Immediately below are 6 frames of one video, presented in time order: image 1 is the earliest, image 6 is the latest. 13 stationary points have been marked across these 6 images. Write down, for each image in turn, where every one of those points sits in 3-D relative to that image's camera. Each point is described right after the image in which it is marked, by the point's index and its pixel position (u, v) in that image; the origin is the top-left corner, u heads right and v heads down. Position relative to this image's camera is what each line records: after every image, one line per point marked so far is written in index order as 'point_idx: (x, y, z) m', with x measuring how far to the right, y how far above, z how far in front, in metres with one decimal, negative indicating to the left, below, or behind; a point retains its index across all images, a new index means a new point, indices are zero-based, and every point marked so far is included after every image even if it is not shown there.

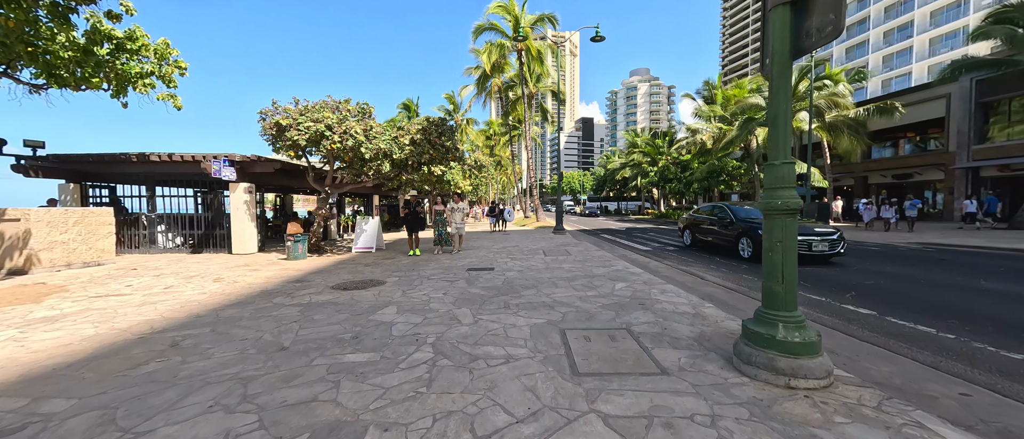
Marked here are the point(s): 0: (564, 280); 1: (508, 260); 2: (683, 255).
0: (+1.0, -1.2, +6.6) m
1: (-0.1, -1.1, +9.6) m
2: (+5.3, -1.1, +10.5) m
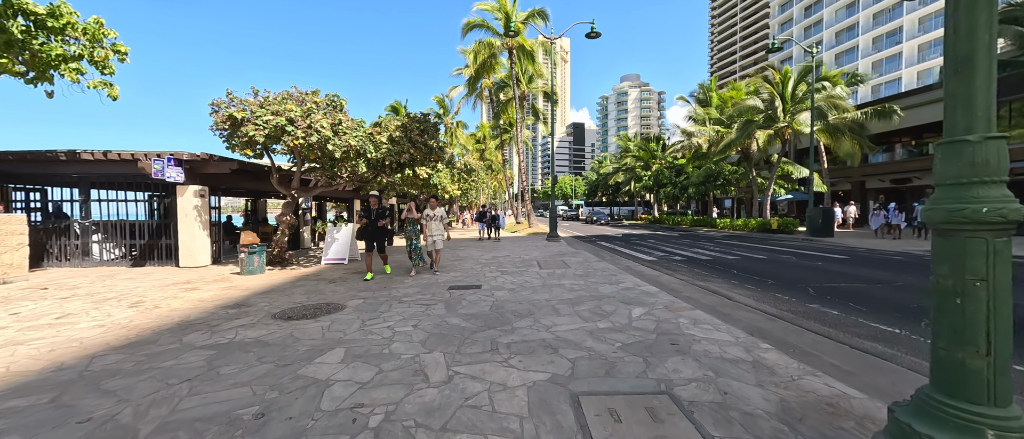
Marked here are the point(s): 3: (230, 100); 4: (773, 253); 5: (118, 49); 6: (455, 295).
0: (+0.8, -1.3, +5.4) m
1: (-0.4, -1.3, +8.3) m
2: (+5.0, -1.3, +9.3) m
3: (-7.6, +3.2, +9.3) m
4: (+9.2, -1.2, +12.1) m
5: (-10.7, +4.7, +9.4) m
6: (-1.0, -1.4, +6.2) m
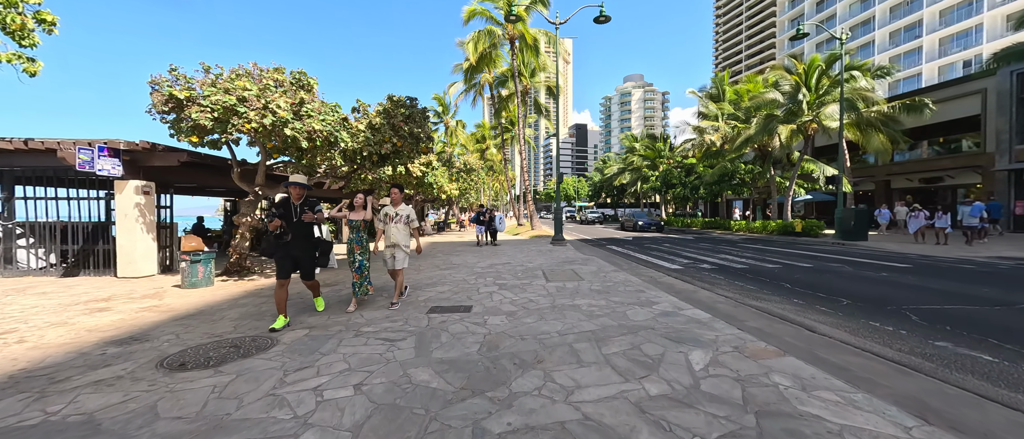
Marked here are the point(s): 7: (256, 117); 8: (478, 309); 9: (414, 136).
0: (+0.8, -1.3, +3.7) m
1: (-0.4, -1.4, +6.6) m
2: (+5.0, -1.4, +7.7) m
3: (-7.6, +3.2, +7.8) m
4: (+9.2, -1.2, +10.4) m
5: (-10.7, +4.6, +7.9) m
6: (-1.0, -1.4, +4.6) m
7: (-5.2, +2.1, +7.1) m
8: (-0.5, -1.4, +5.3) m
9: (-2.6, +2.3, +9.4) m
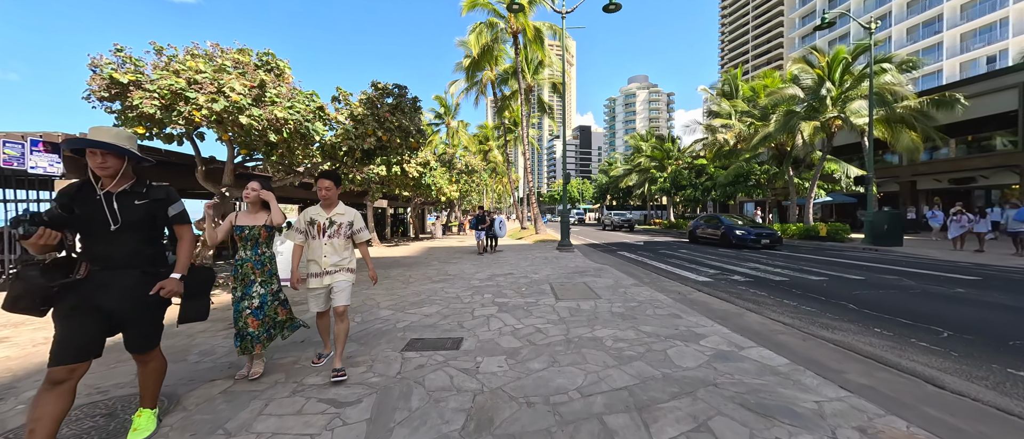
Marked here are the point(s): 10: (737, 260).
0: (+0.8, -1.4, +2.5) m
1: (-0.3, -1.5, +5.4) m
2: (+5.1, -1.5, +6.4) m
3: (-7.6, +3.1, +6.6) m
4: (+9.3, -1.3, +9.1) m
5: (-10.7, +4.5, +6.8) m
6: (-1.0, -1.5, +3.3) m
7: (-5.2, +2.0, +5.9) m
8: (-0.5, -1.5, +4.0) m
9: (-2.6, +2.2, +8.2) m
10: (+7.7, -1.4, +11.8) m
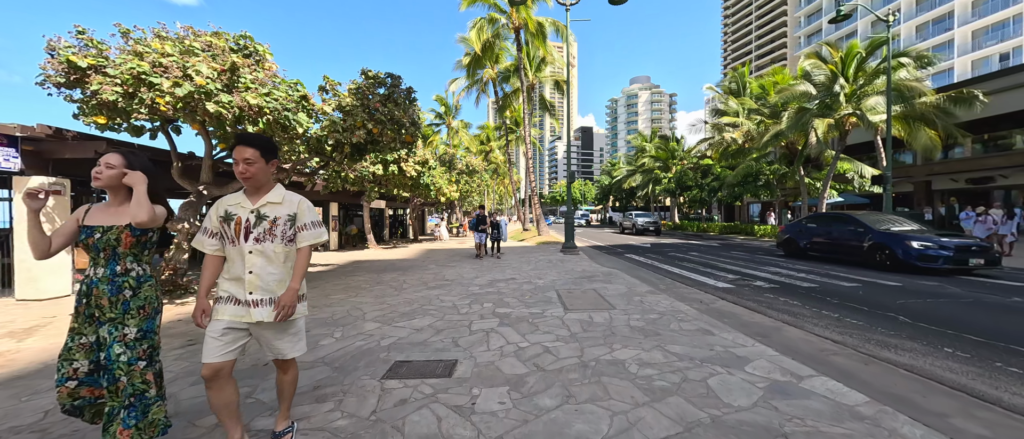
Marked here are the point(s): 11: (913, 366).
0: (+0.9, -1.4, +1.8) m
1: (-0.3, -1.5, +4.7) m
2: (+5.1, -1.5, +5.7) m
3: (-7.5, +3.1, +6.0) m
4: (+9.3, -1.4, +8.4) m
5: (-10.6, +4.5, +6.1) m
6: (-1.0, -1.5, +2.6) m
7: (-5.1, +2.0, +5.2) m
8: (-0.5, -1.5, +3.3) m
9: (-2.5, +2.2, +7.5) m
10: (+7.7, -1.4, +11.0) m
11: (+4.1, -1.5, +3.6) m
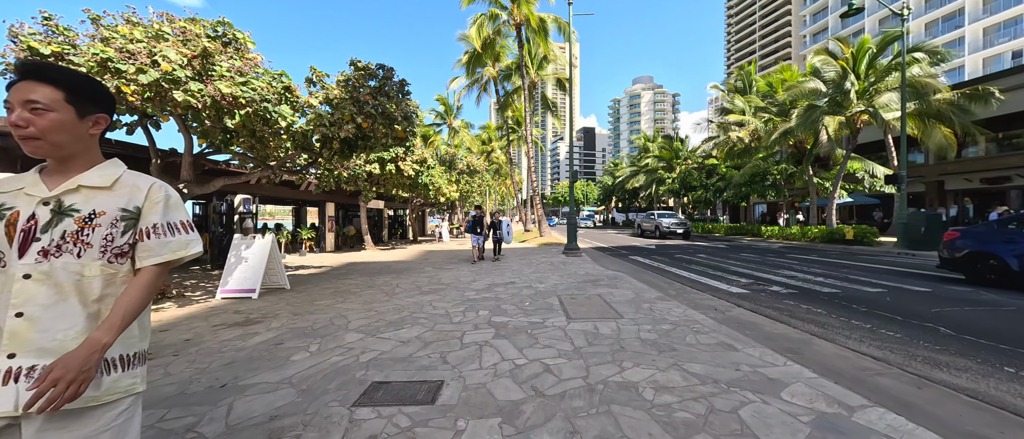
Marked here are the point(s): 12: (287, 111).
0: (+0.8, -1.4, +1.3) m
1: (-0.3, -1.4, +4.2) m
2: (+5.1, -1.5, +5.1) m
3: (-7.5, +3.1, +5.6) m
4: (+9.3, -1.4, +7.8) m
5: (-10.7, +4.5, +5.7) m
6: (-1.0, -1.5, +2.2) m
7: (-5.2, +2.0, +4.8) m
8: (-0.5, -1.4, +2.8) m
9: (-2.5, +2.2, +7.1) m
10: (+7.7, -1.4, +10.5) m
11: (+4.1, -1.5, +3.0) m
12: (-3.8, +1.8, +5.7) m
